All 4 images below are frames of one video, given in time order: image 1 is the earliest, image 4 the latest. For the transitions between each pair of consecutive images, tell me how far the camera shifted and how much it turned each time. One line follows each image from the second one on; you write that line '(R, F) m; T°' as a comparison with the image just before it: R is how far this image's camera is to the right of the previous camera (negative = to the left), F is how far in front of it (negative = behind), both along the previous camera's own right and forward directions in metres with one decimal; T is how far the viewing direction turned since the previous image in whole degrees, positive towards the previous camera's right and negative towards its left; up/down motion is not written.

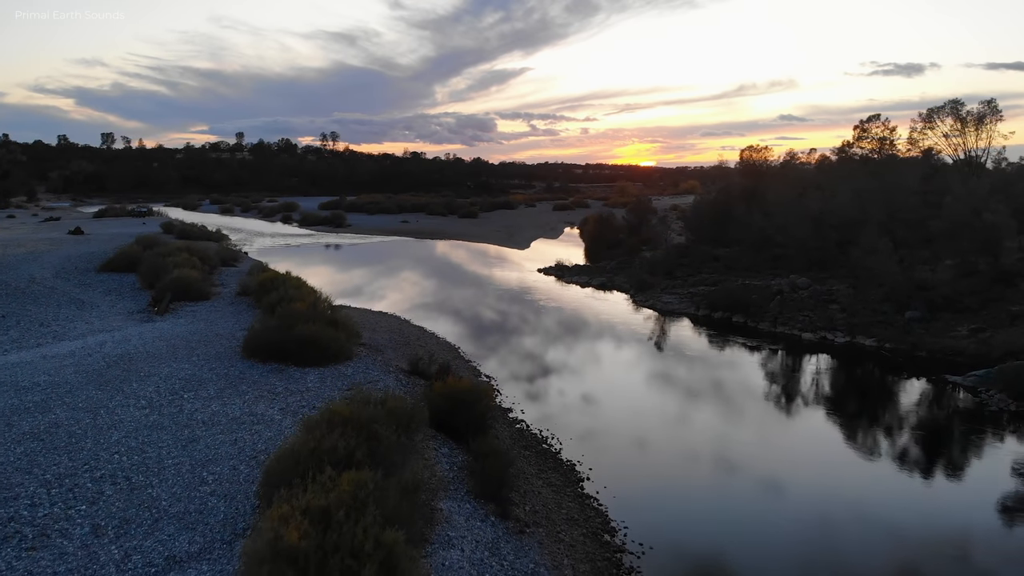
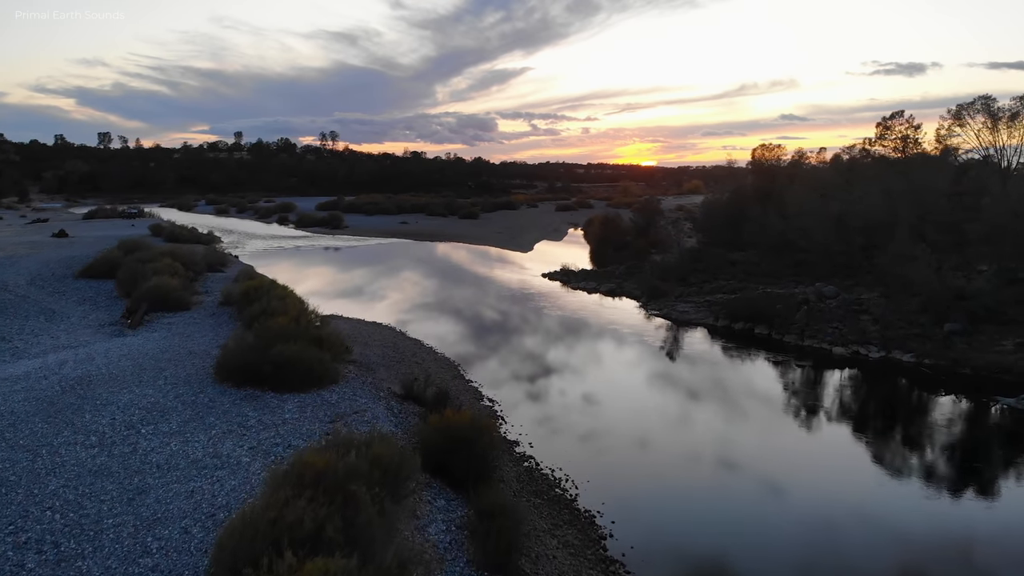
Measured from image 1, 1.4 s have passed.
(-0.1, +1.4) m; 0°
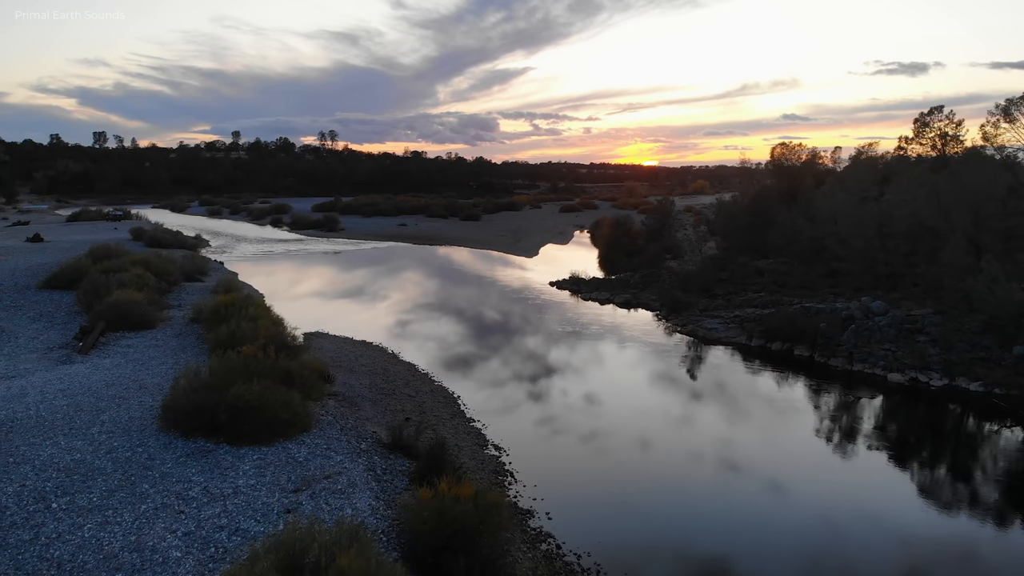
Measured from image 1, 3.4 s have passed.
(-0.2, +2.0) m; 0°
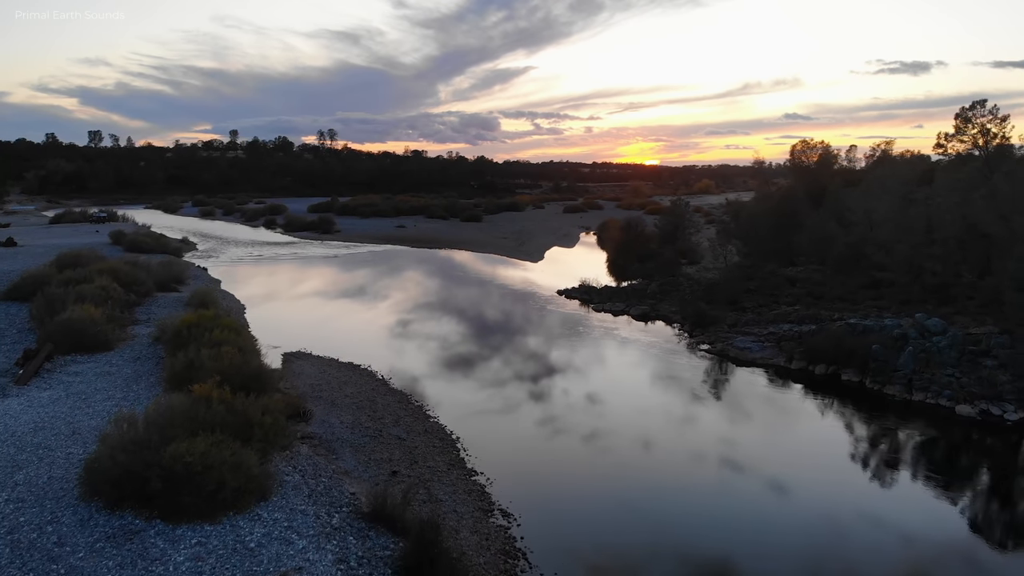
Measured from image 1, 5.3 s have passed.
(-0.1, +1.9) m; 0°
